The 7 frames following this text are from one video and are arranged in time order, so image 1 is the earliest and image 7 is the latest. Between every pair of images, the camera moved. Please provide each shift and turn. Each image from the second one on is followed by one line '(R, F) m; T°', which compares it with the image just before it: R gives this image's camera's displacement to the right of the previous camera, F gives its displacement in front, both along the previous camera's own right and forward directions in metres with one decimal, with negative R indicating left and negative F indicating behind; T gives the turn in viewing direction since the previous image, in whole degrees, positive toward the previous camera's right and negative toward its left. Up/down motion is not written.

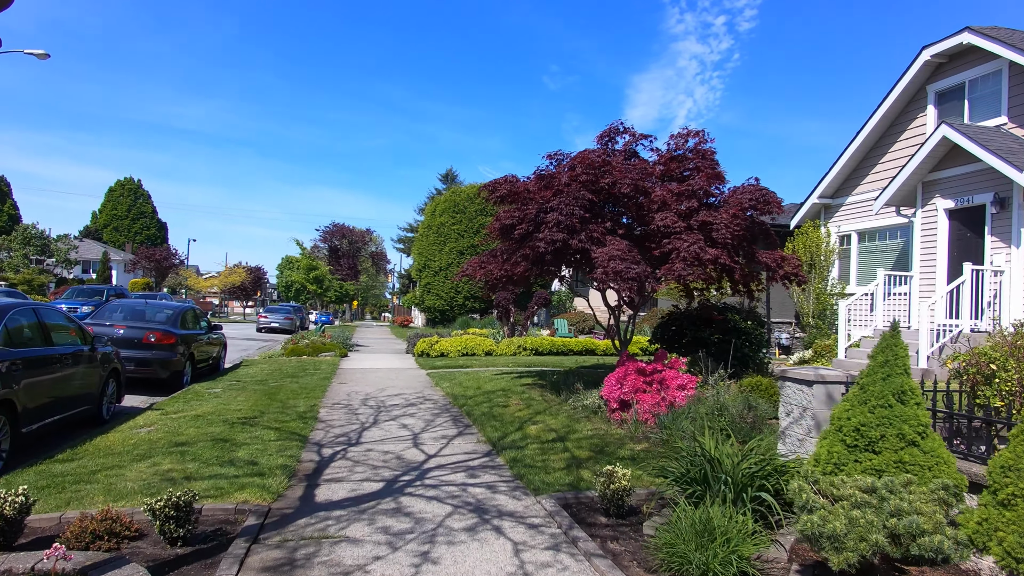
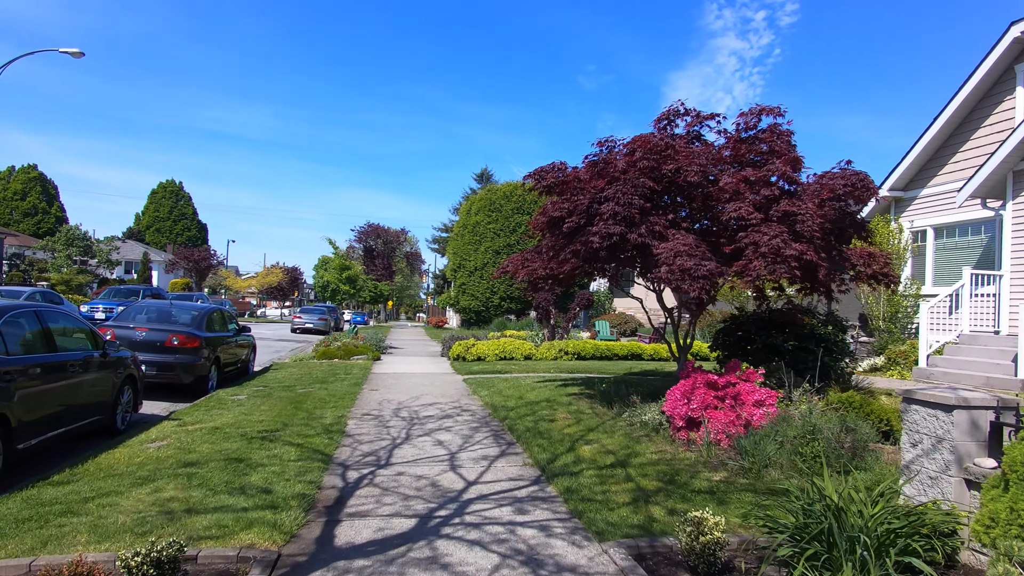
(-0.2, +0.9) m; -3°
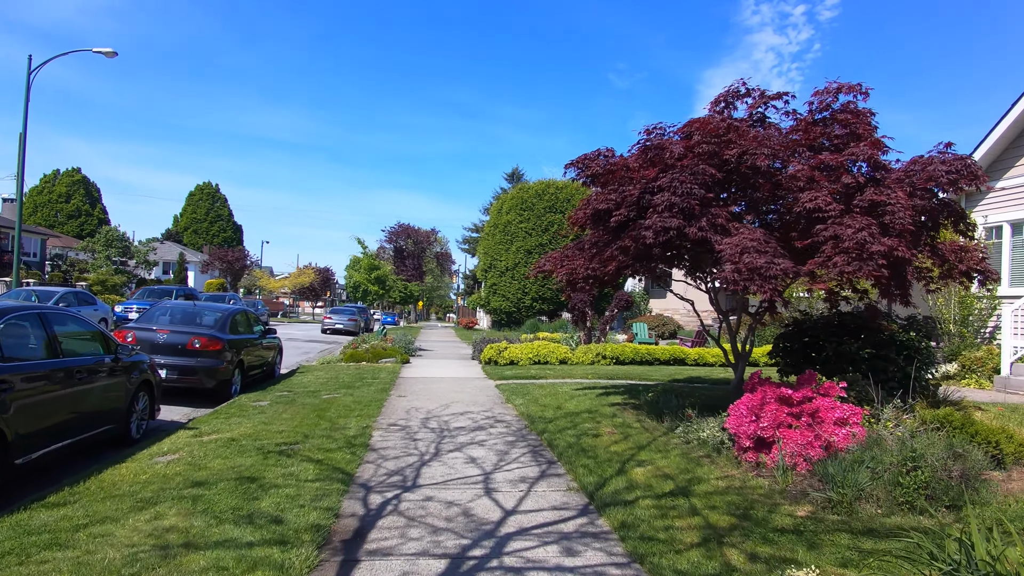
(-0.1, +0.7) m; -3°
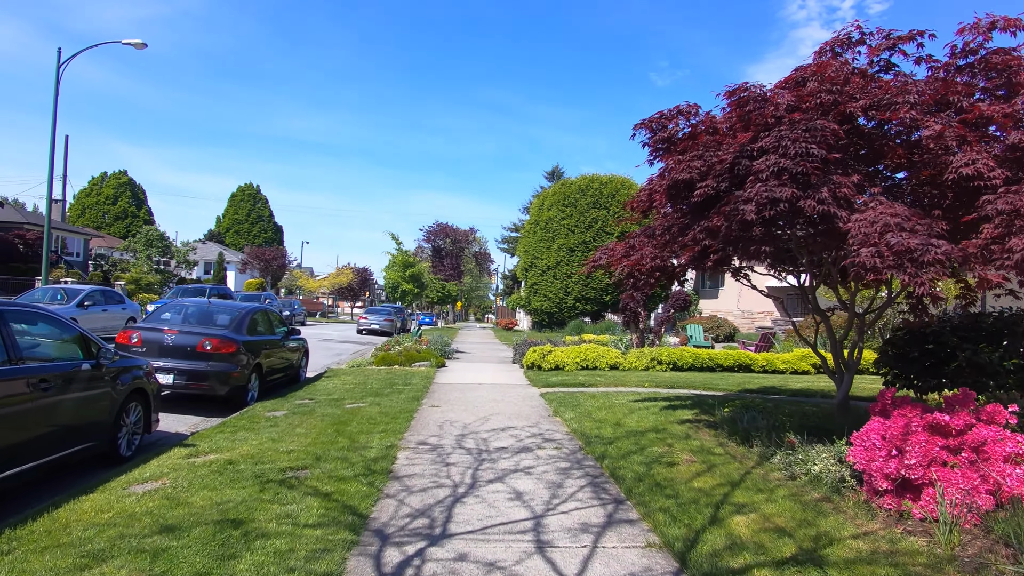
(-0.1, +1.4) m; -3°
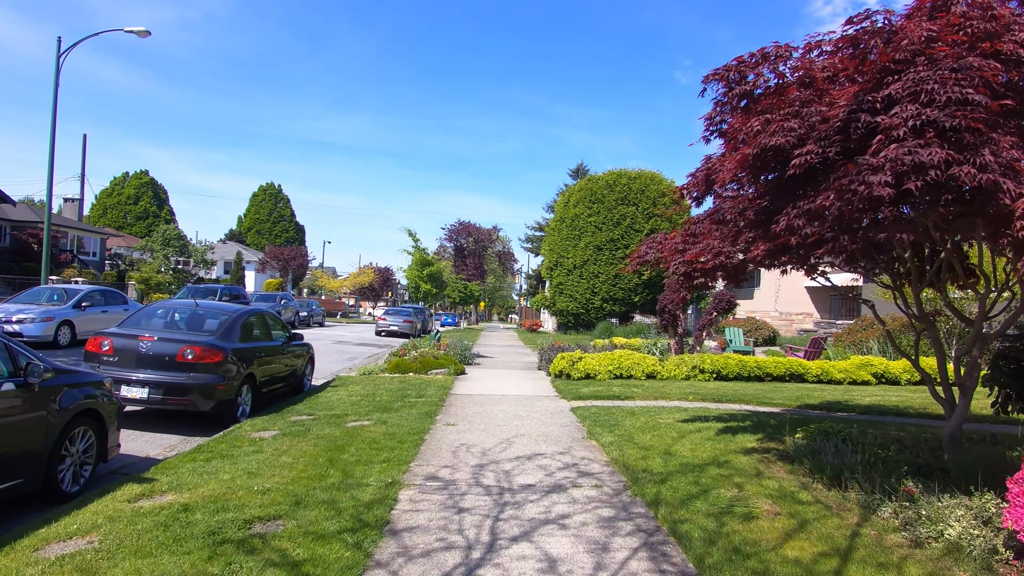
(-0.1, +1.3) m; -2°
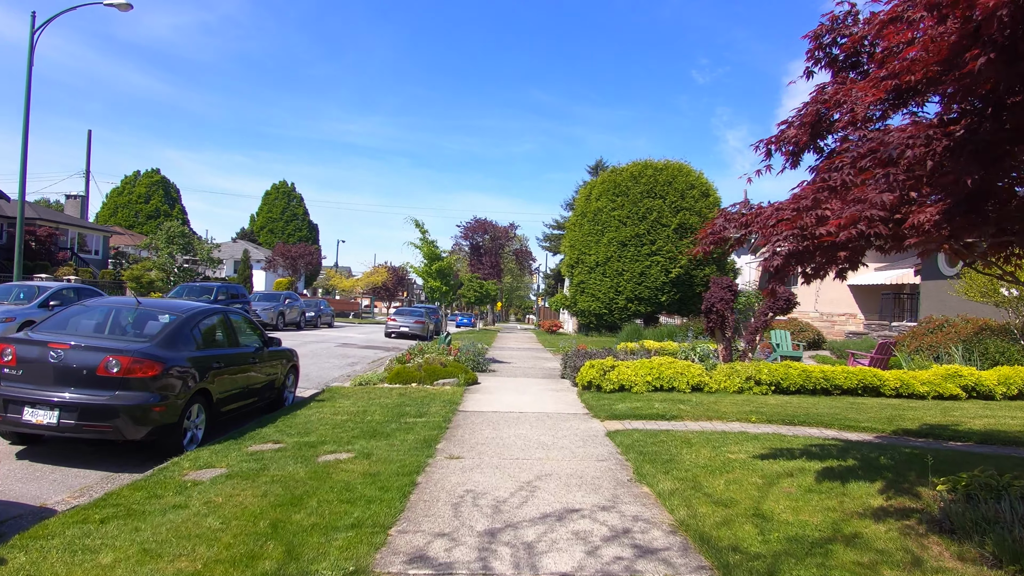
(0.0, +1.9) m; -2°
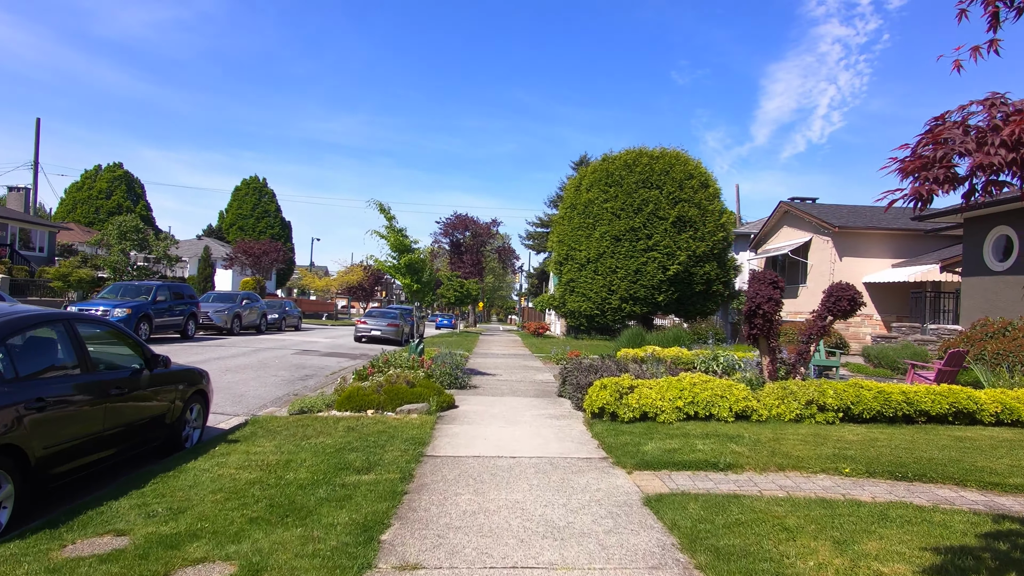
(-0.1, +2.6) m; +2°
